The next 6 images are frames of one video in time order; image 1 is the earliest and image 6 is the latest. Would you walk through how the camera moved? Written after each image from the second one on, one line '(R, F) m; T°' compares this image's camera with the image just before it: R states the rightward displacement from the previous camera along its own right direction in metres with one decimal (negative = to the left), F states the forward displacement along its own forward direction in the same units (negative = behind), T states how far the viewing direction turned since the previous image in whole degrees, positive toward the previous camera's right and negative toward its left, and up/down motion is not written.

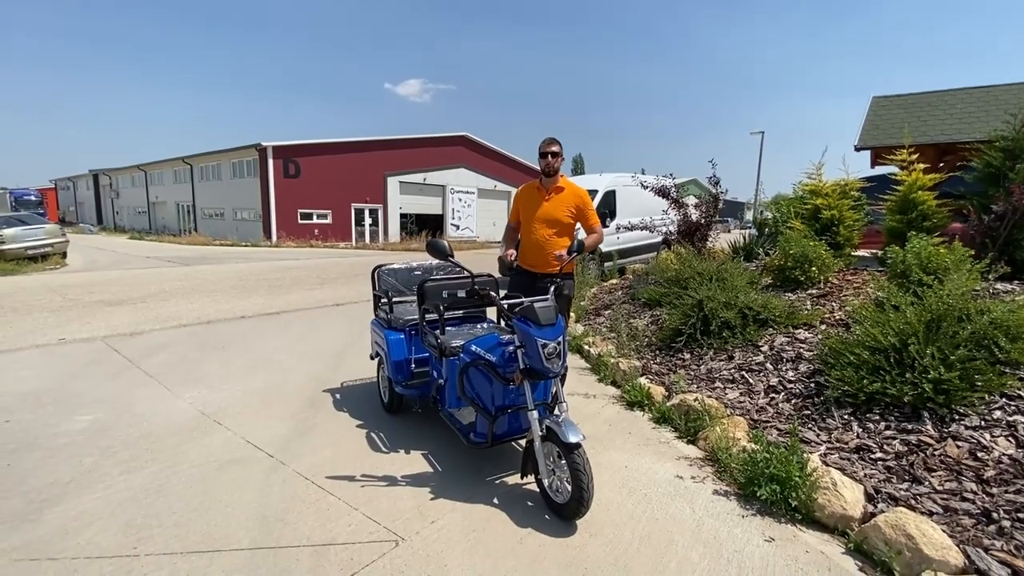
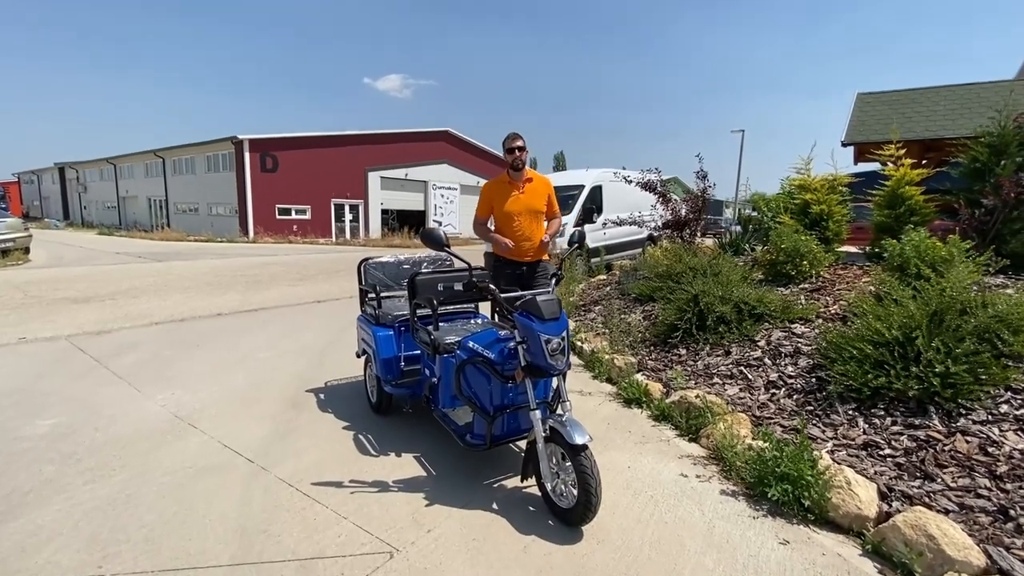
(-0.1, +0.2) m; +2°
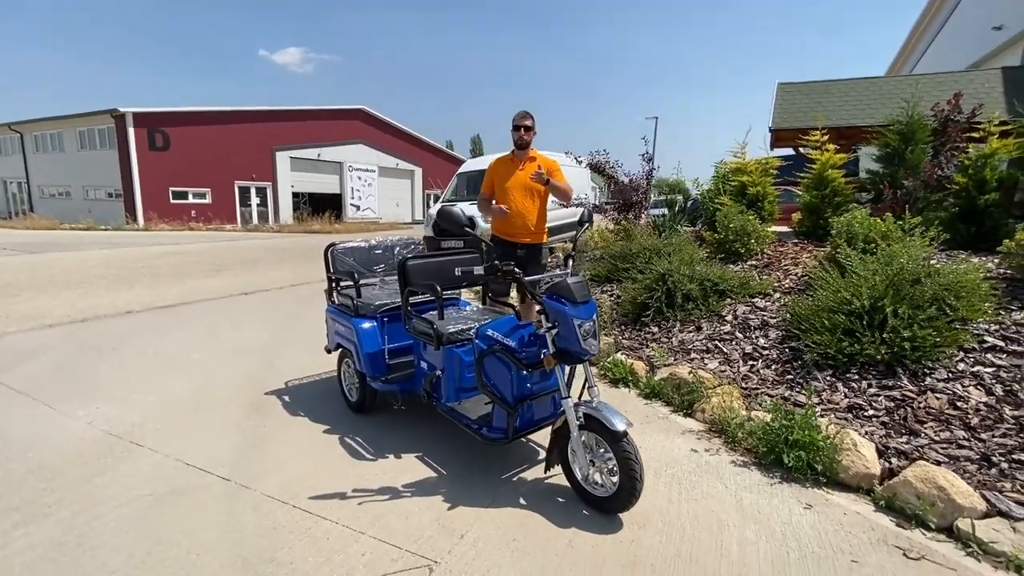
(-0.6, +0.2) m; +10°
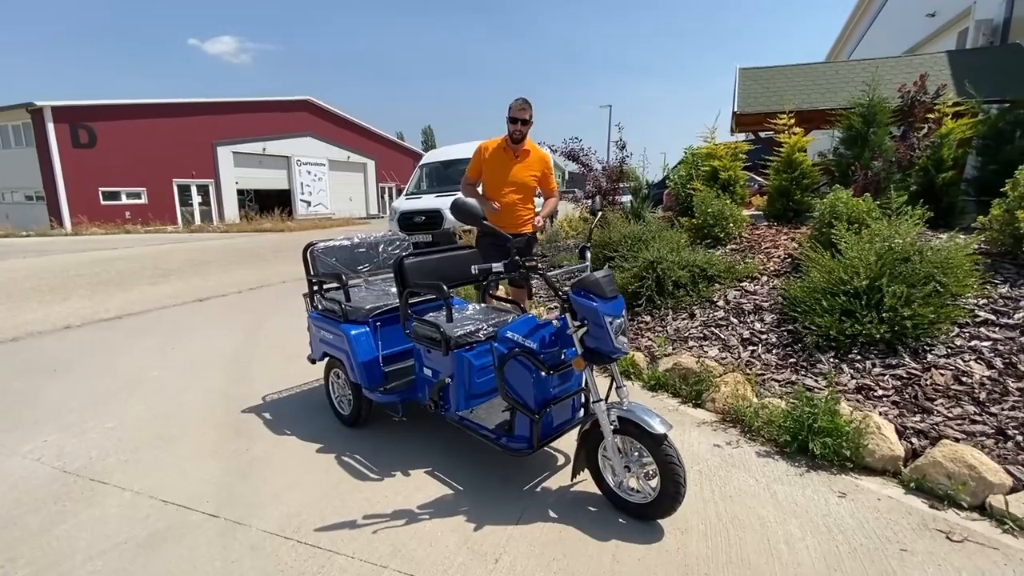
(-0.3, +0.2) m; +5°
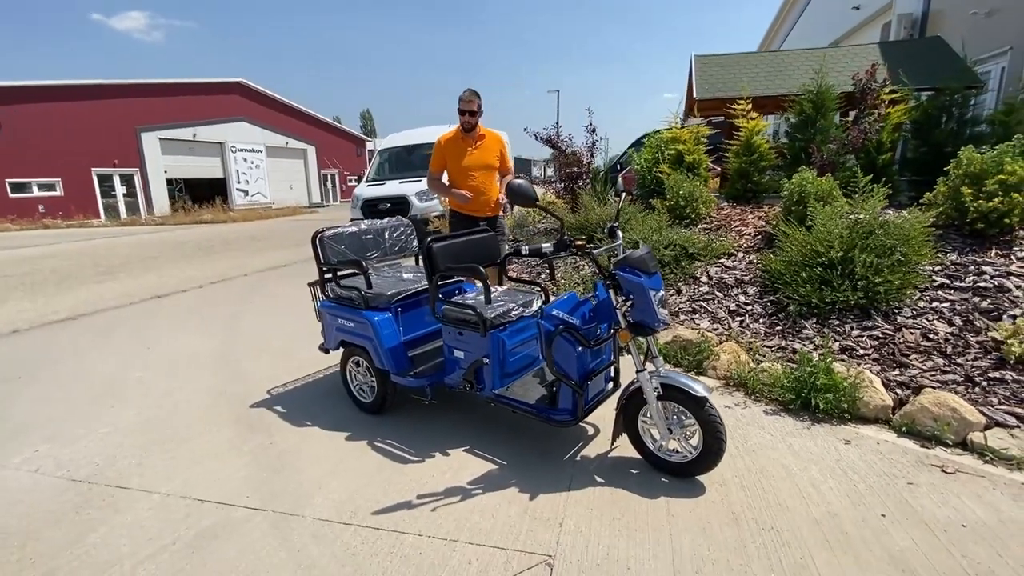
(-0.5, 0.0) m; +6°
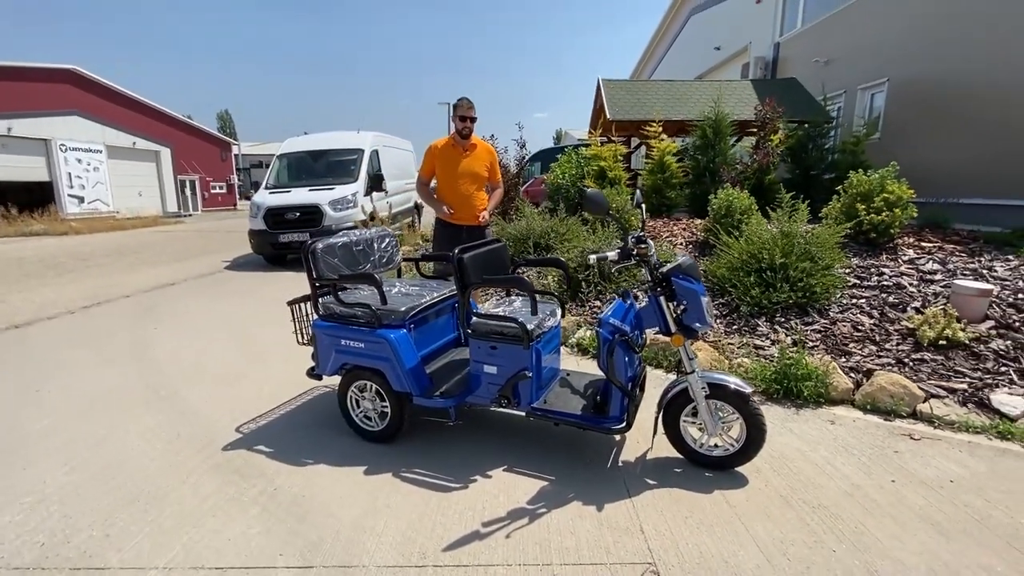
(-0.9, +0.2) m; +14°
